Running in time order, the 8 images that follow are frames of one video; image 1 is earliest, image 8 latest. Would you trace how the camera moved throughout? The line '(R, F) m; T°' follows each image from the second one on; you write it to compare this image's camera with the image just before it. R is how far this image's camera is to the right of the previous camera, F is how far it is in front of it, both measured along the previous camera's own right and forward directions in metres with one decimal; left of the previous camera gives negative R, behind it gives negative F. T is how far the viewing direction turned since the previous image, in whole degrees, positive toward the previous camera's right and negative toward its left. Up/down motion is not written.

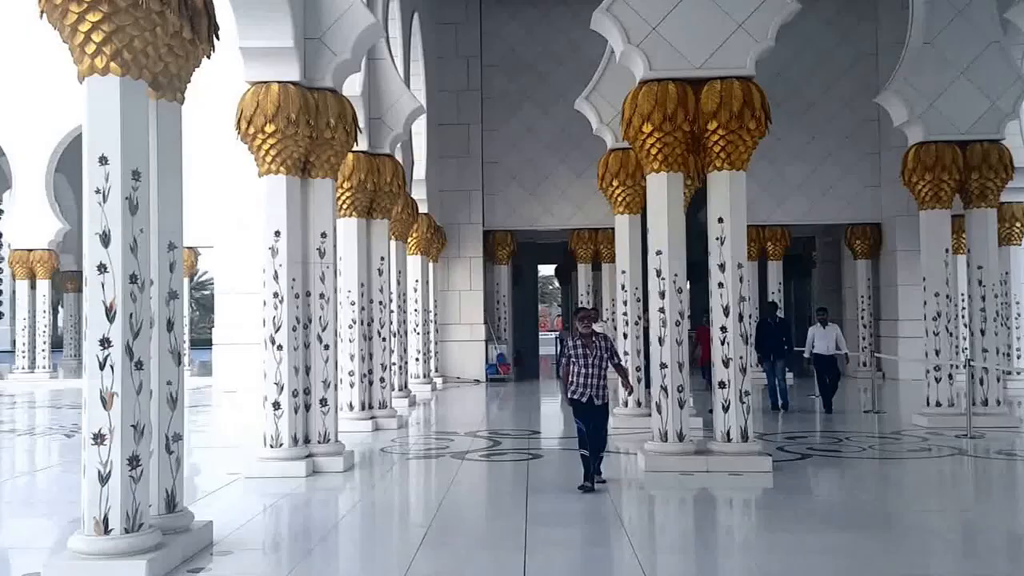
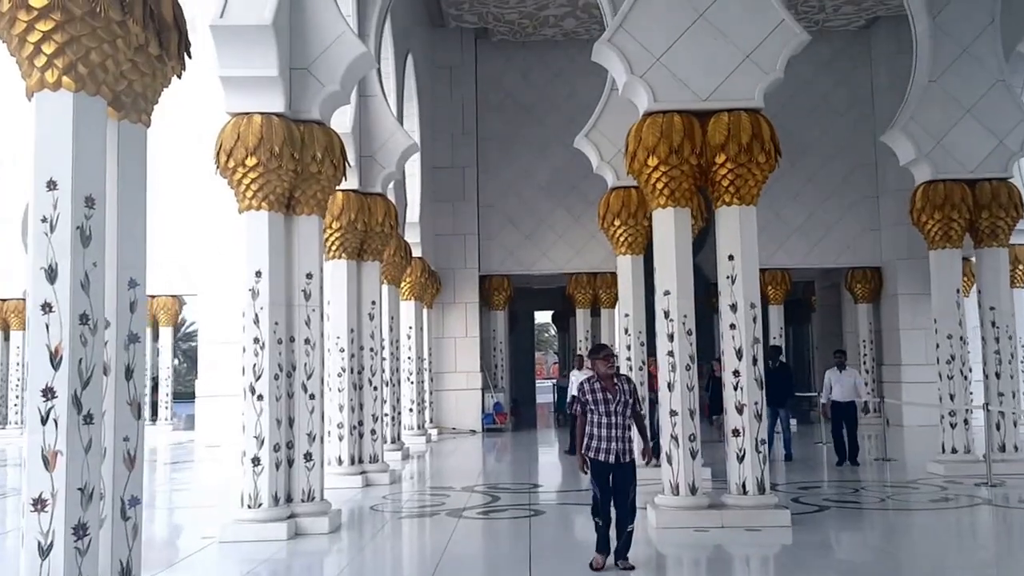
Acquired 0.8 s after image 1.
(0.0, +0.4) m; 0°
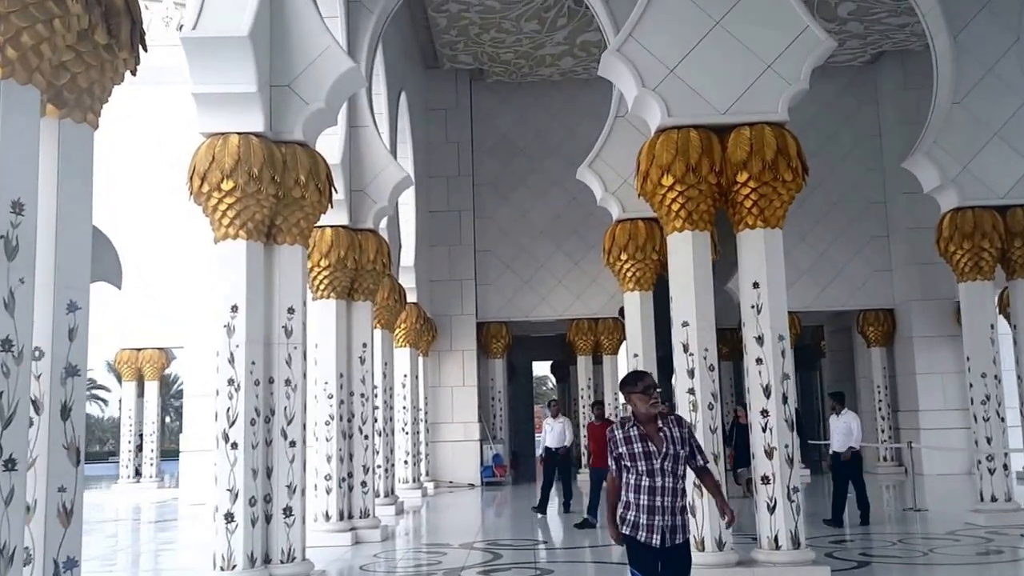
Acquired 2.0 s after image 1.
(0.0, +0.5) m; 0°
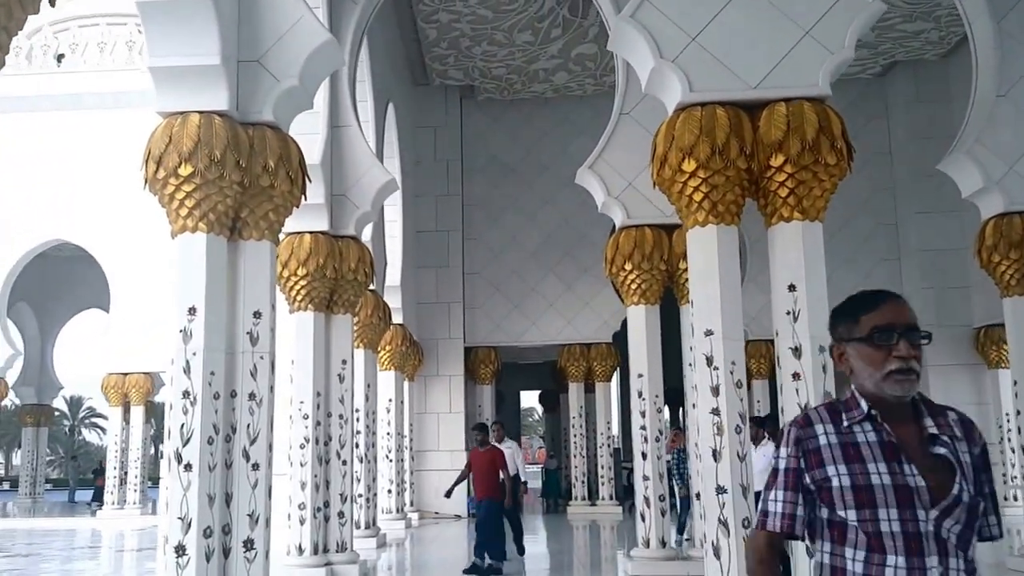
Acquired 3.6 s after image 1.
(-0.1, +0.7) m; +1°
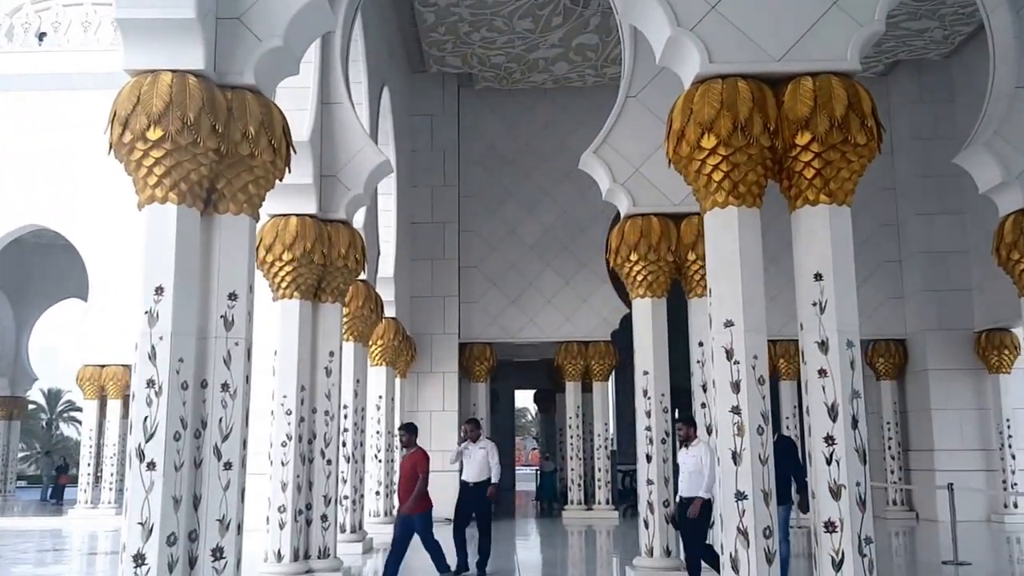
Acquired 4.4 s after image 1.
(0.0, +0.4) m; 0°
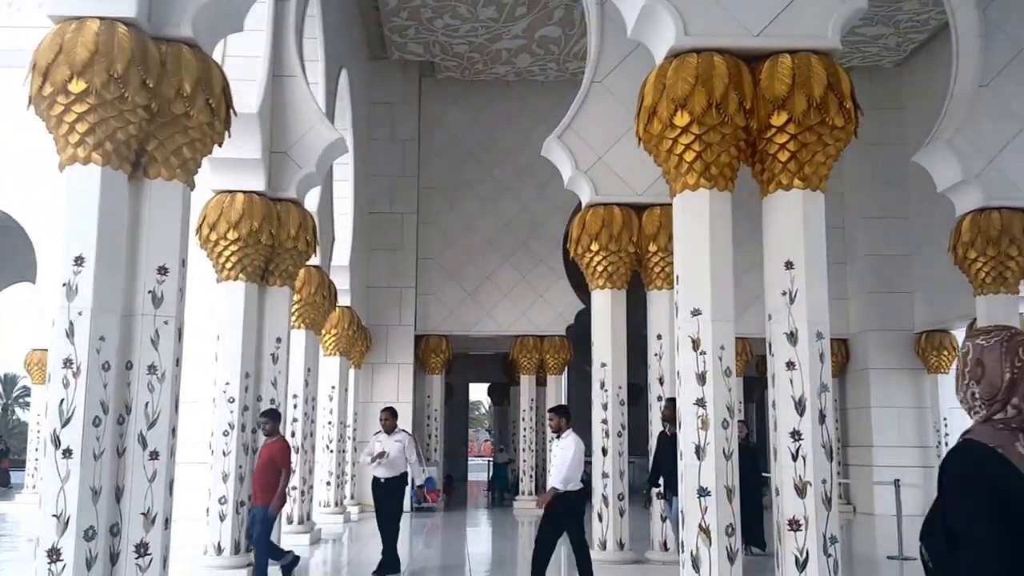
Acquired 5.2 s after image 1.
(0.0, +0.3) m; +3°
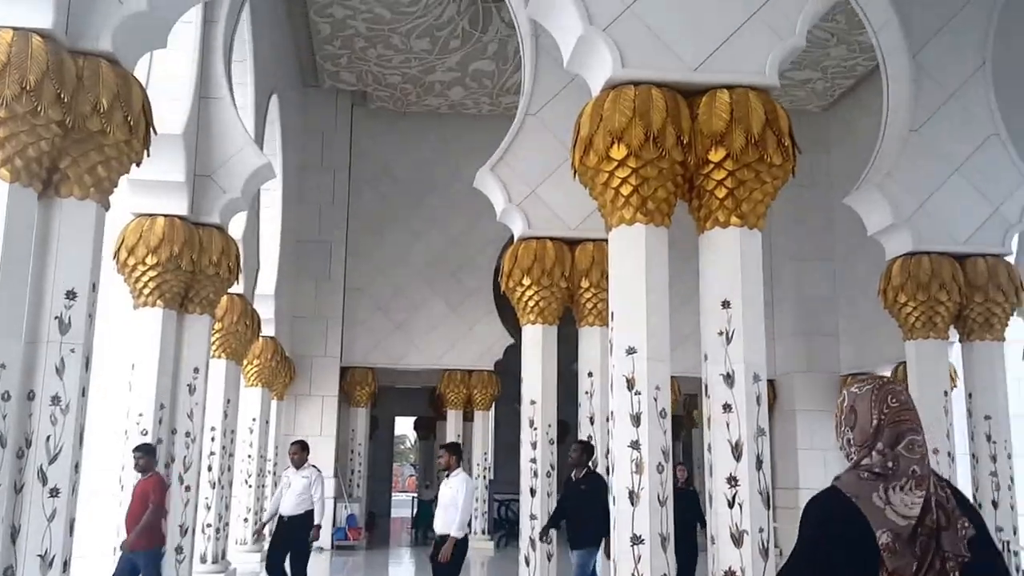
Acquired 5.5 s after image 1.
(0.0, +0.1) m; +5°
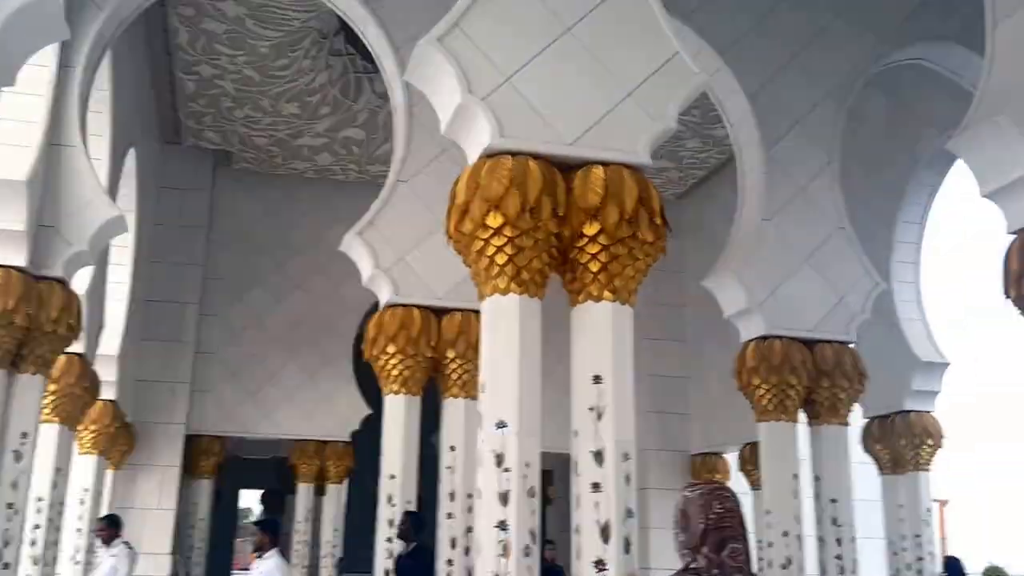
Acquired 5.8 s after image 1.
(0.0, +0.1) m; +9°
